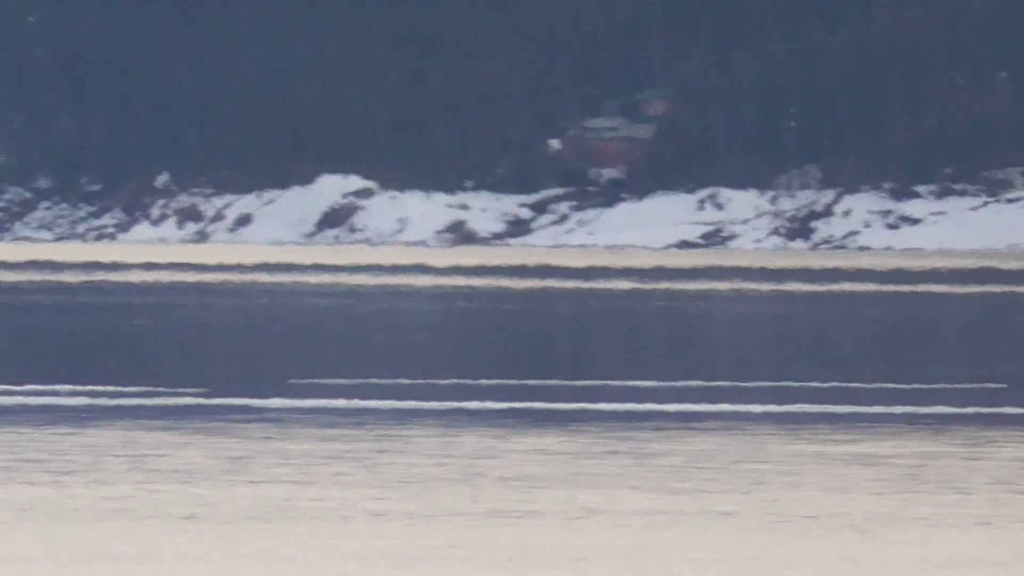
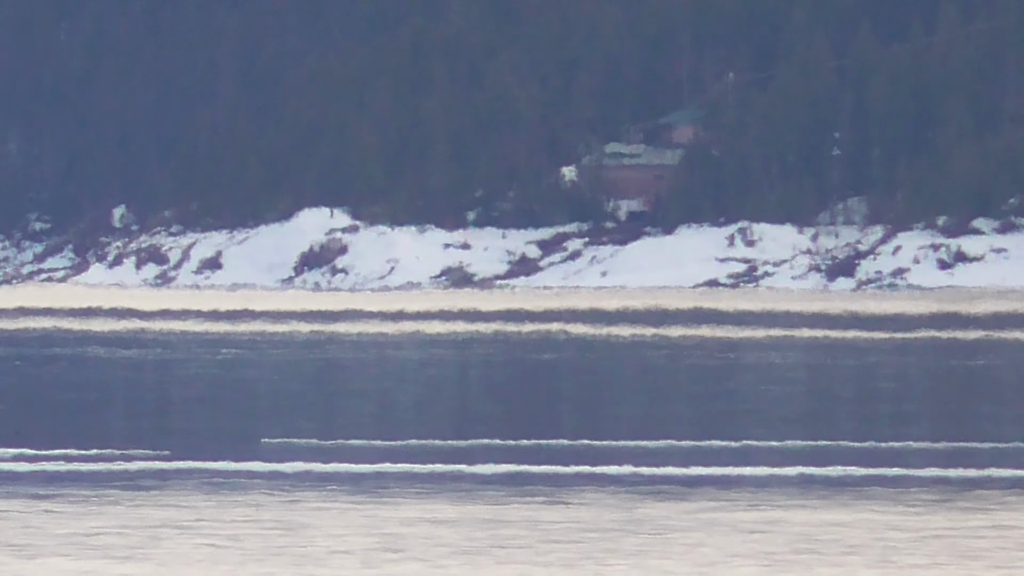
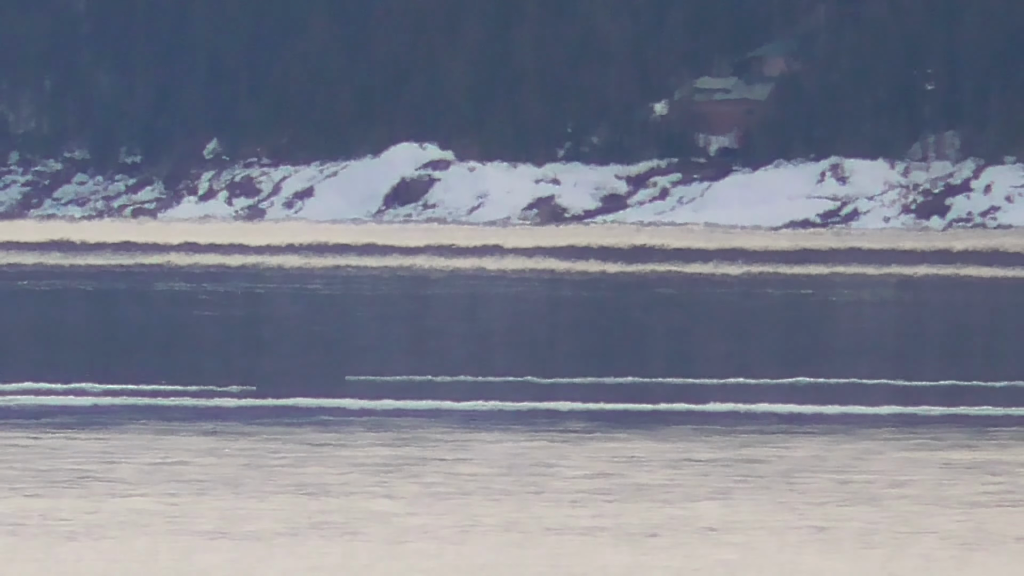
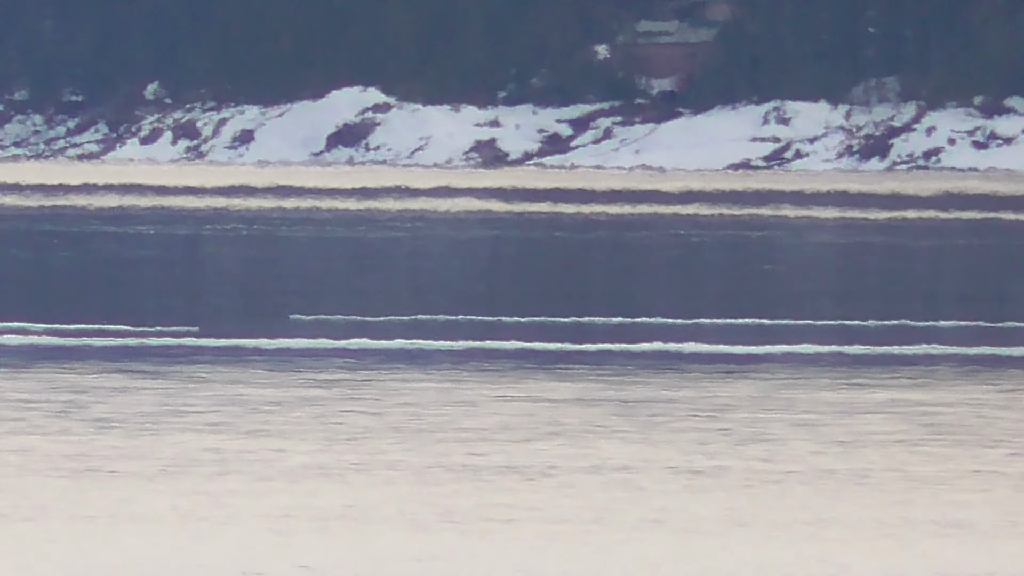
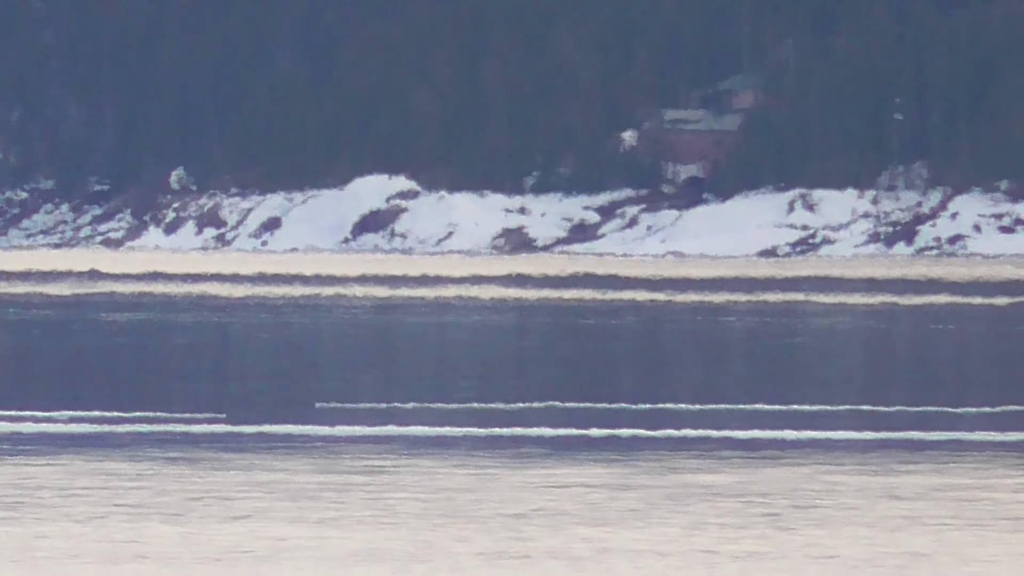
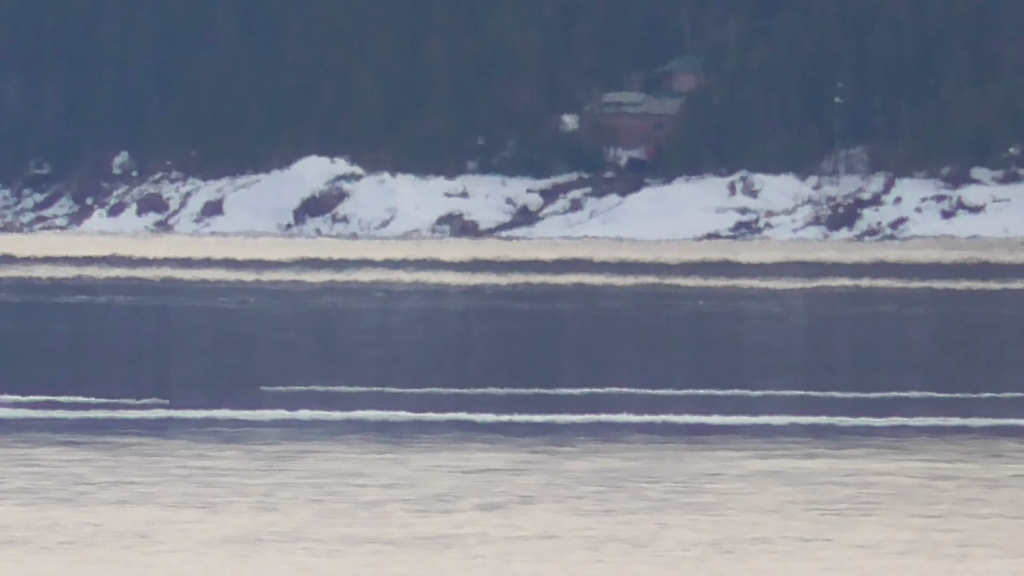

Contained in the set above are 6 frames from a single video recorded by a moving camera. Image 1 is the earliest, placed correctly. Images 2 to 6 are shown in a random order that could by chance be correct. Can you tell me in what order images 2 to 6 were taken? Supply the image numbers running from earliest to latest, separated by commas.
3, 5, 4, 6, 2
